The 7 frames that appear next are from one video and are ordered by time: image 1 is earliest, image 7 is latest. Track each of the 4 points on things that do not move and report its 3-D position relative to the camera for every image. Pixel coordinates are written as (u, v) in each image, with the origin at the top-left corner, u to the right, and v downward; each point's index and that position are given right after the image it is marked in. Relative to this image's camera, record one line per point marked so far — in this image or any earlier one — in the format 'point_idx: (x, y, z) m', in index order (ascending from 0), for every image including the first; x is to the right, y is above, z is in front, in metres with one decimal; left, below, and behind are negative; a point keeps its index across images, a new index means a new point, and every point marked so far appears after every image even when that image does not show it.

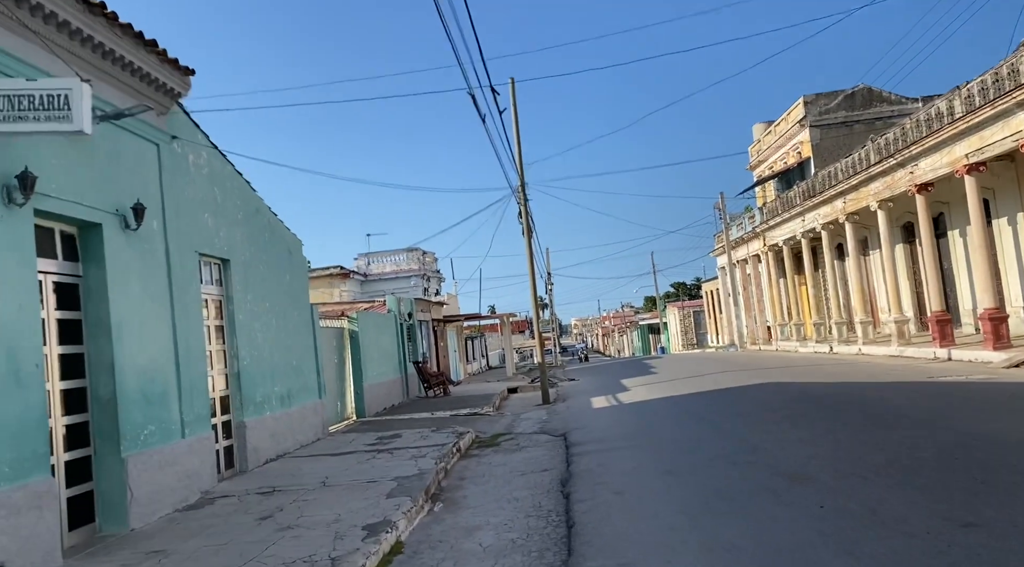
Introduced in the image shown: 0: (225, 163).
0: (-3.9, +1.7, +10.5) m
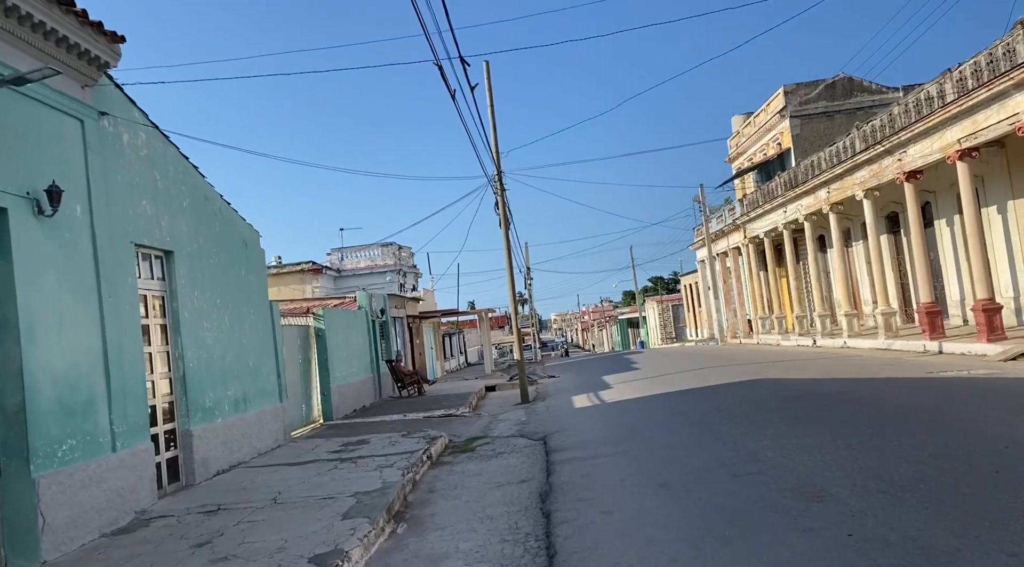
0: (-4.3, +1.7, +9.5) m
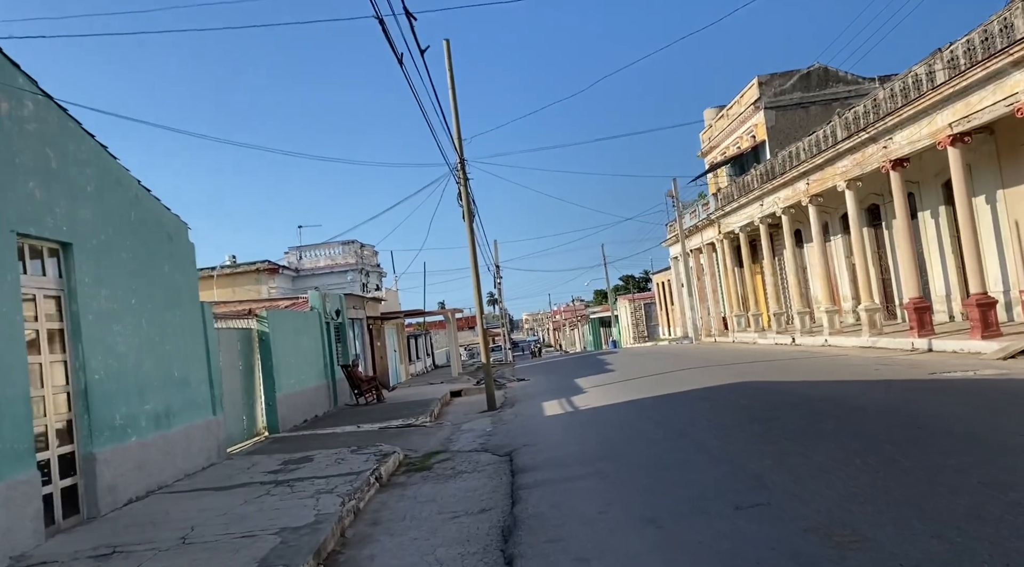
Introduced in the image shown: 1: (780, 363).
0: (-4.7, +1.8, +8.1) m
1: (+6.0, -1.8, +16.9) m
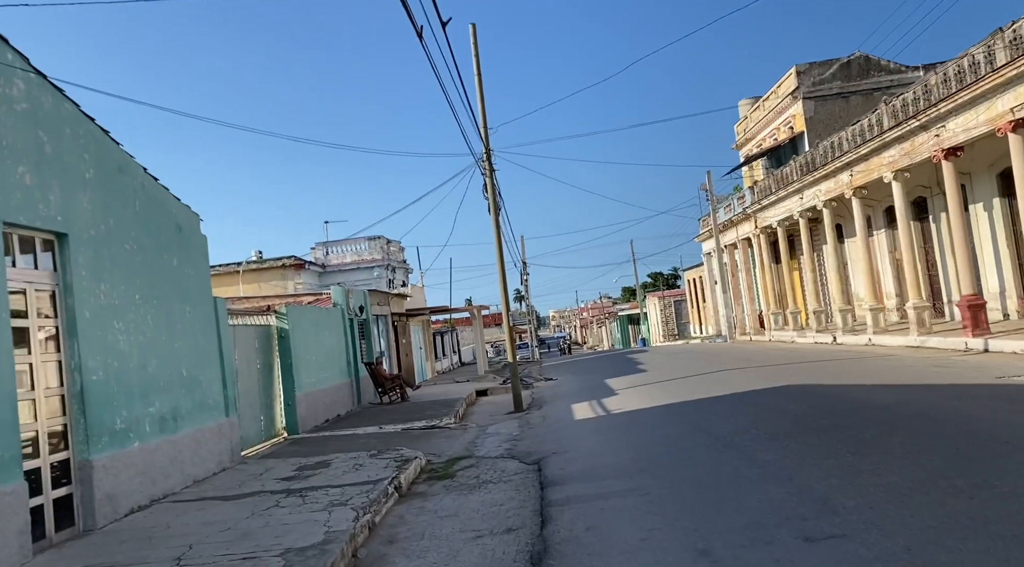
0: (-4.4, +1.8, +7.5) m
1: (+6.6, -1.7, +16.0) m
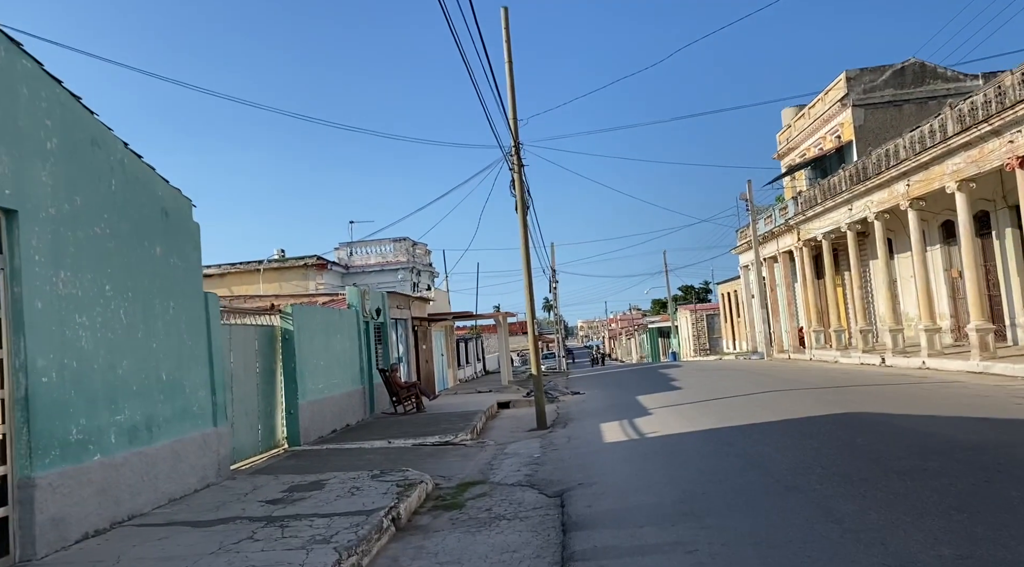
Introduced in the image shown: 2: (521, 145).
0: (-4.2, +2.0, +6.5) m
1: (+7.0, -2.0, +14.5) m
2: (+0.2, +2.6, +14.4) m
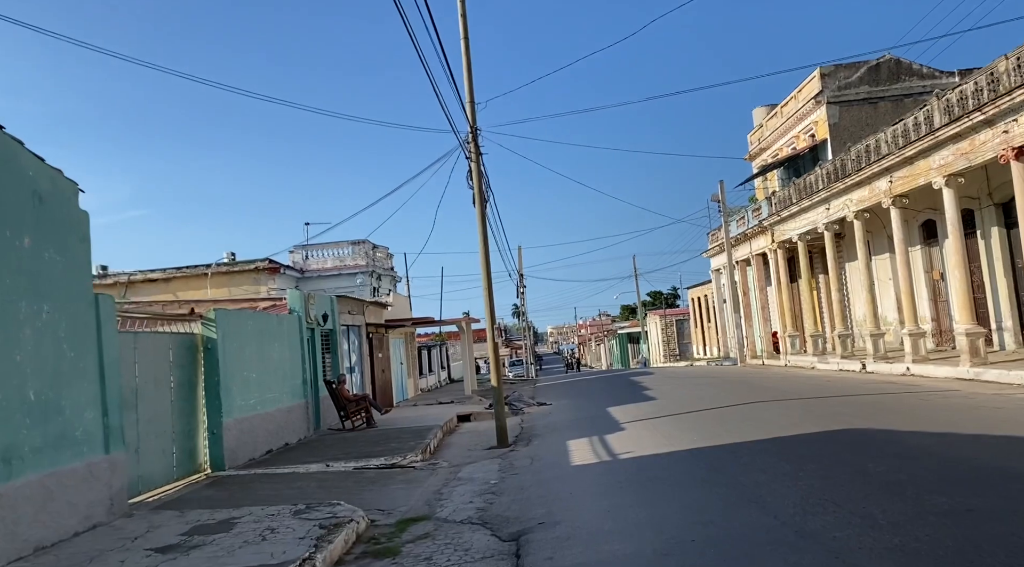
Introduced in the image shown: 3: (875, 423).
0: (-4.6, +2.0, +4.9) m
1: (+6.3, -2.0, +13.3) m
2: (-0.6, +2.6, +13.0) m
3: (+4.5, -1.7, +9.4) m
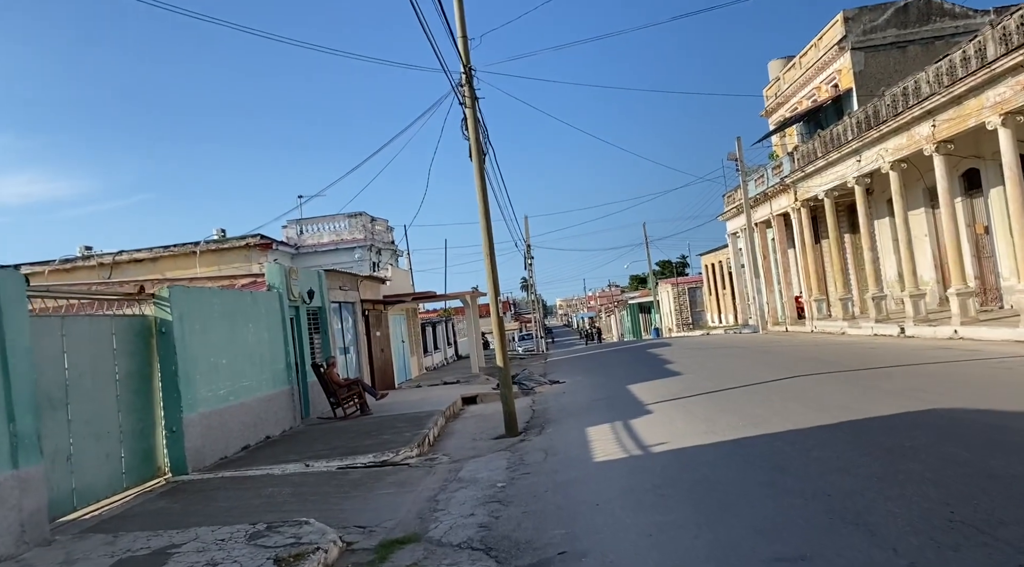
0: (-4.7, +2.1, +3.2) m
1: (+6.4, -1.3, +11.6) m
2: (-0.6, +3.1, +11.2) m
3: (+4.5, -1.2, +7.7) m
